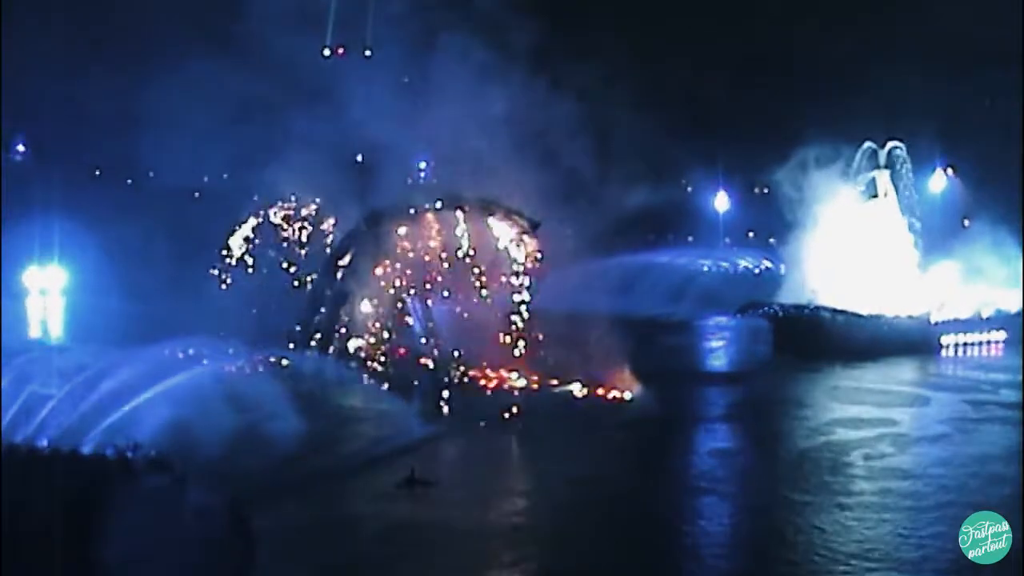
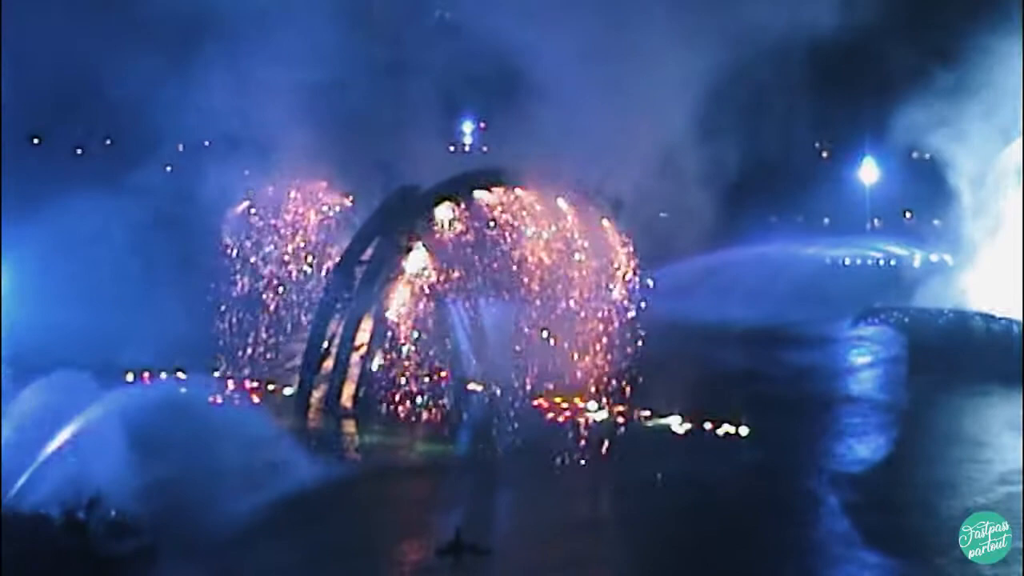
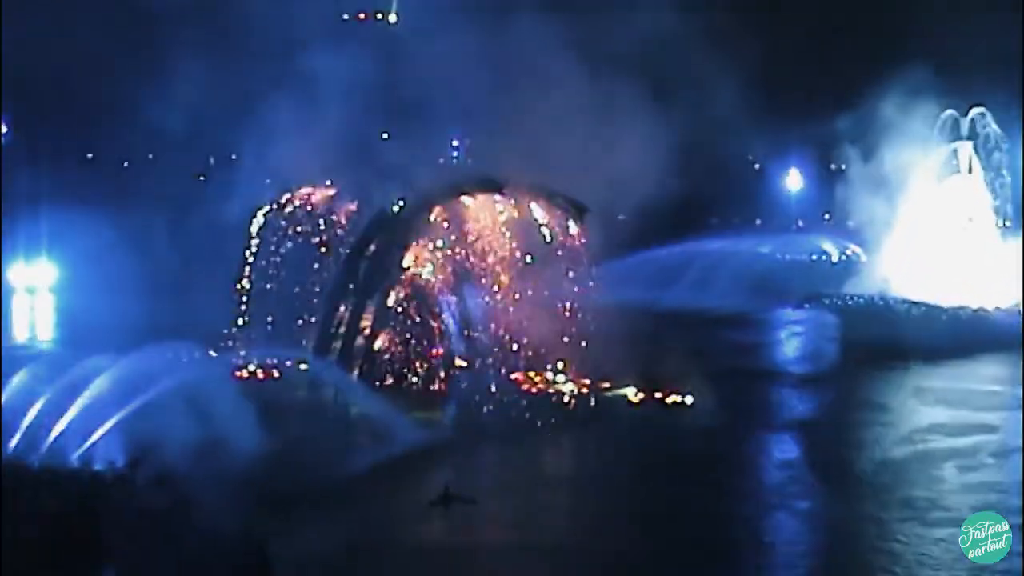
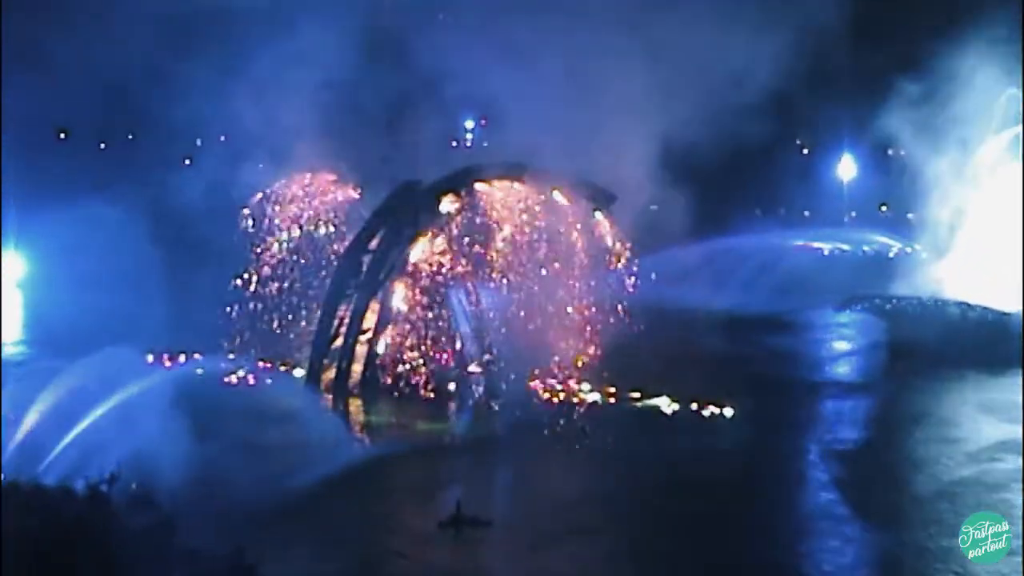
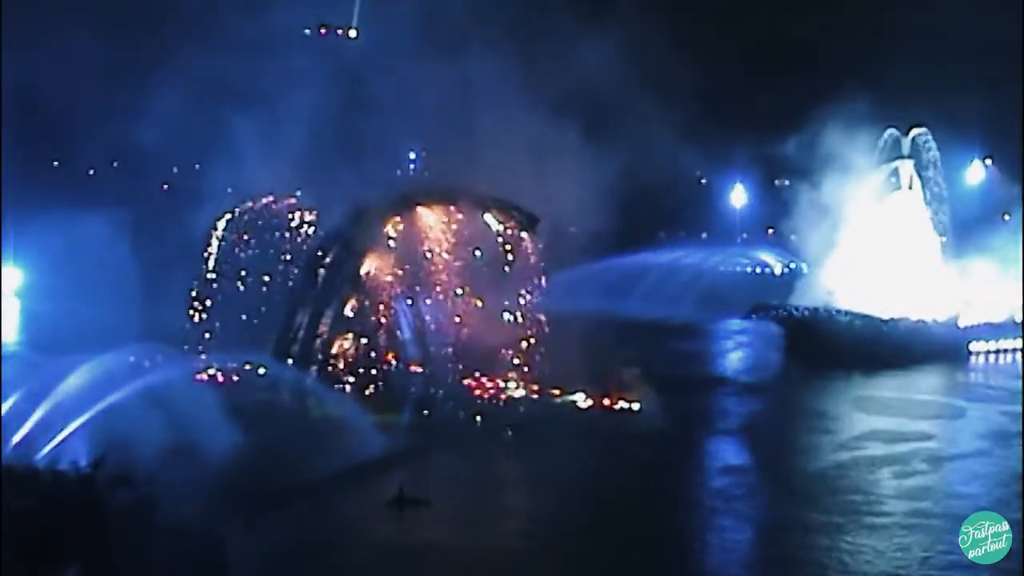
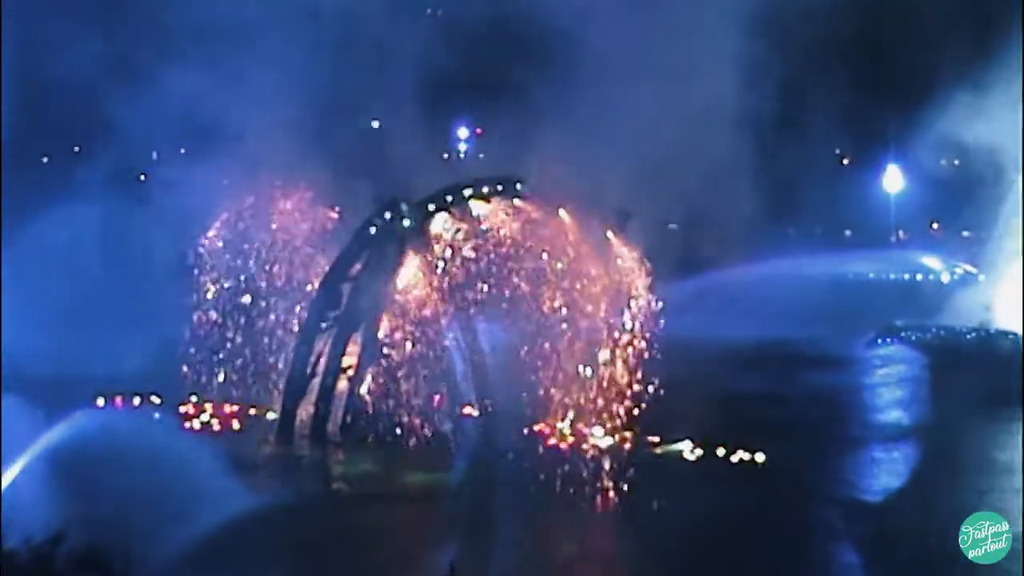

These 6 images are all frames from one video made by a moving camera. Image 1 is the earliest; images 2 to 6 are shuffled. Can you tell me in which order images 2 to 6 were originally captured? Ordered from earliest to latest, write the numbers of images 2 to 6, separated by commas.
5, 3, 4, 2, 6
